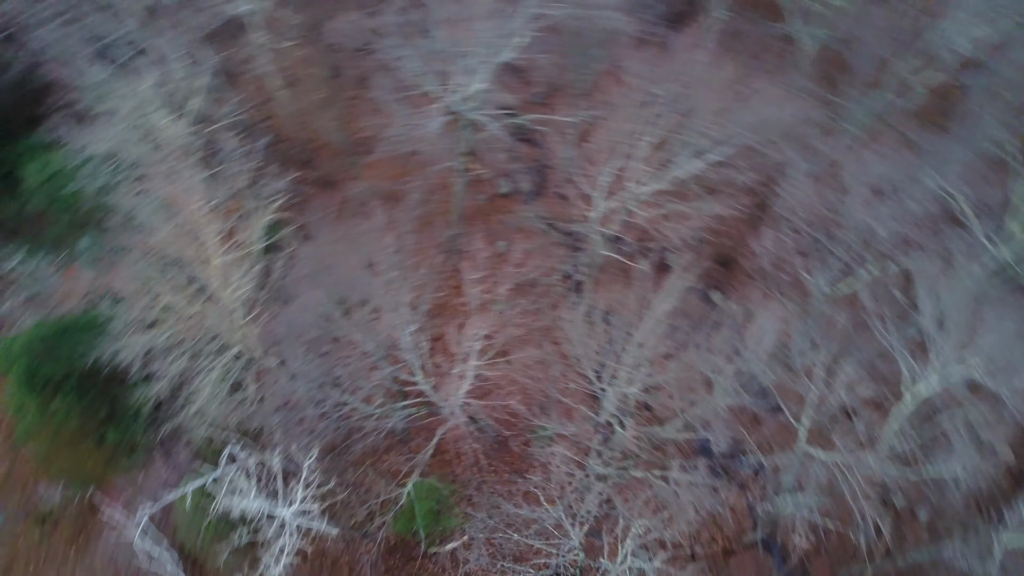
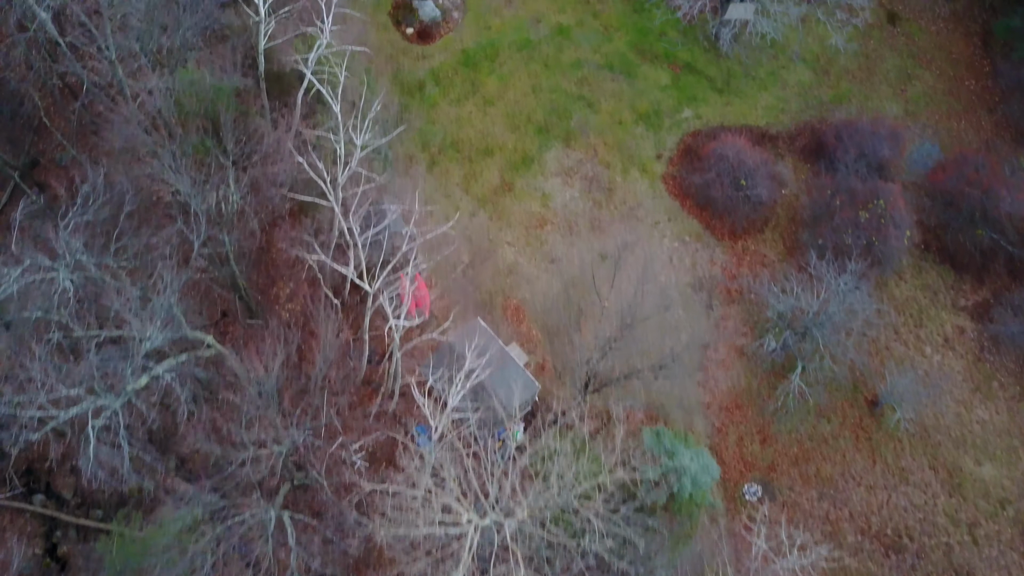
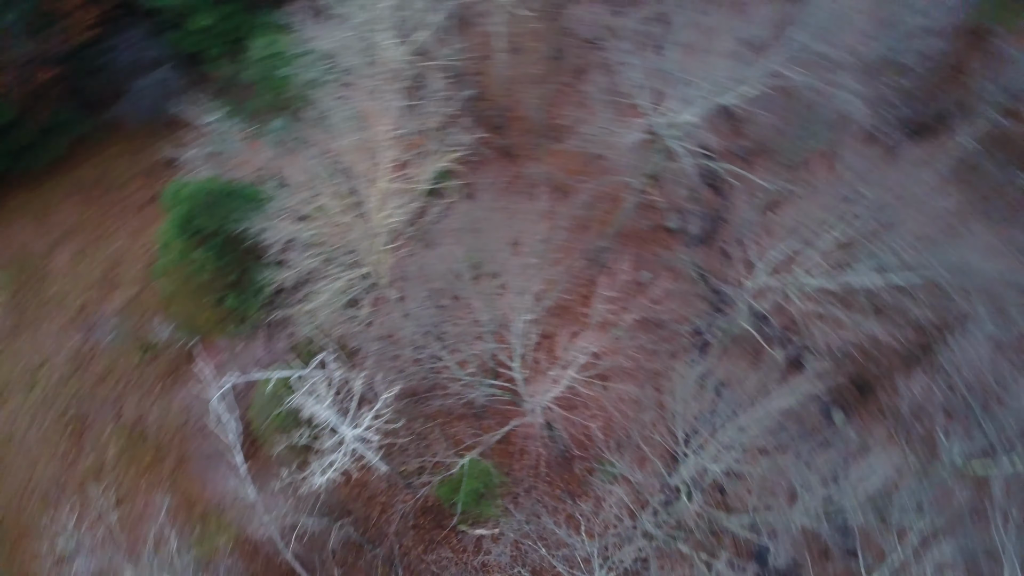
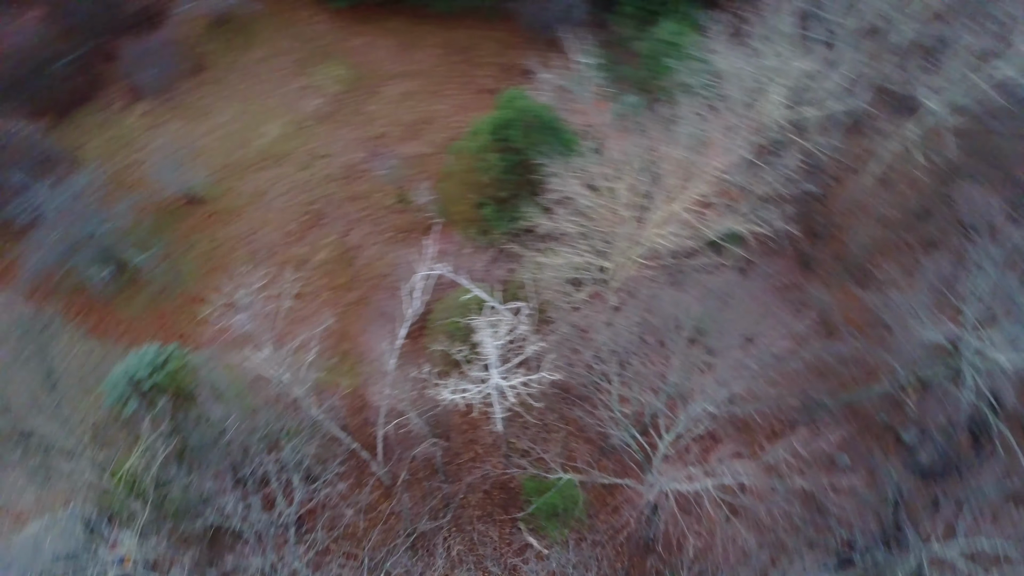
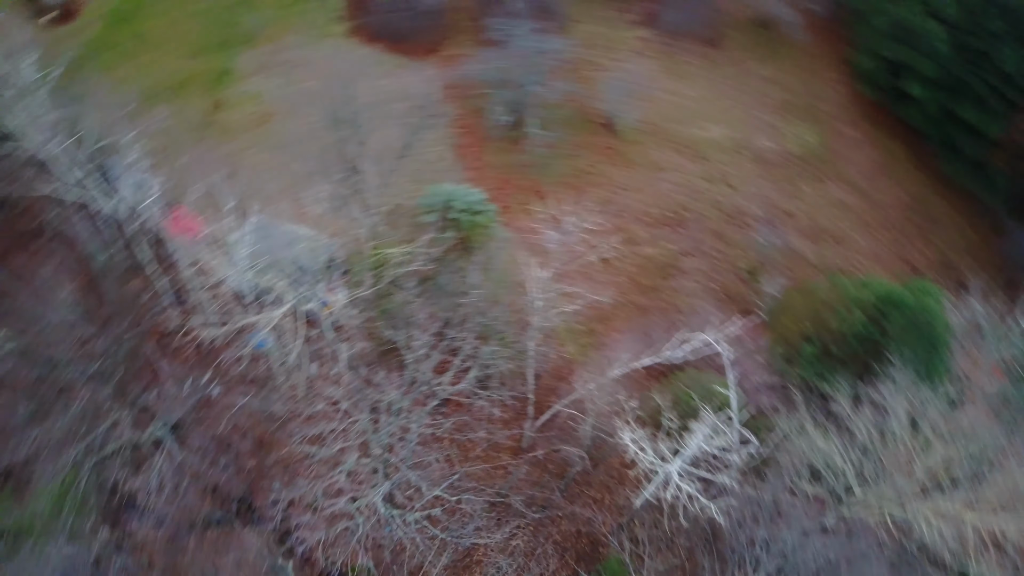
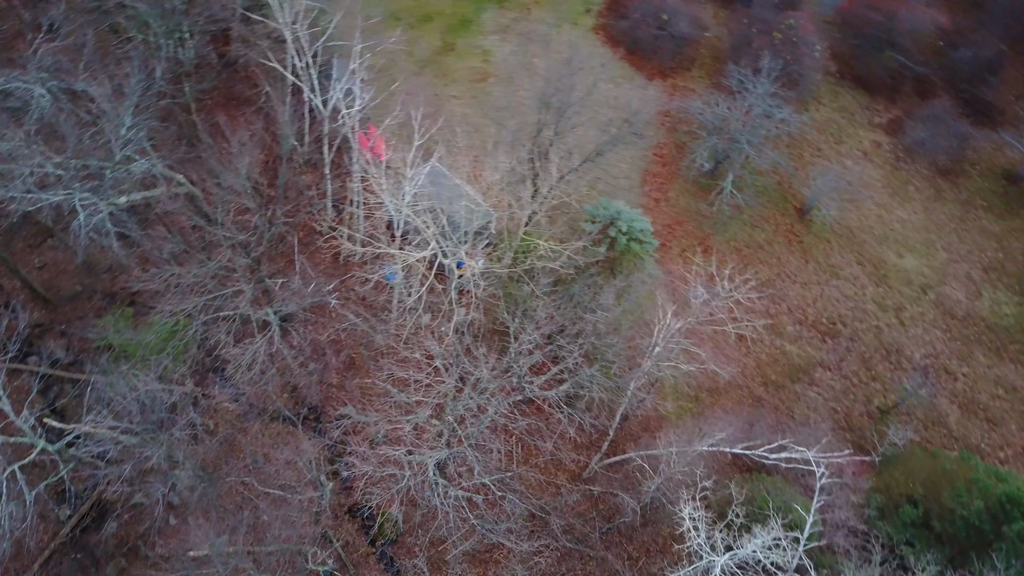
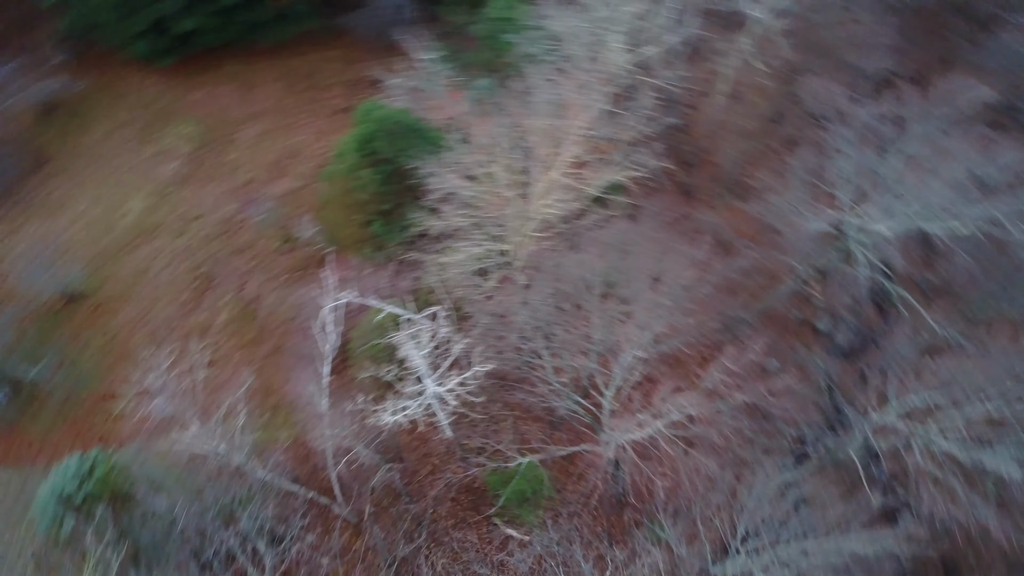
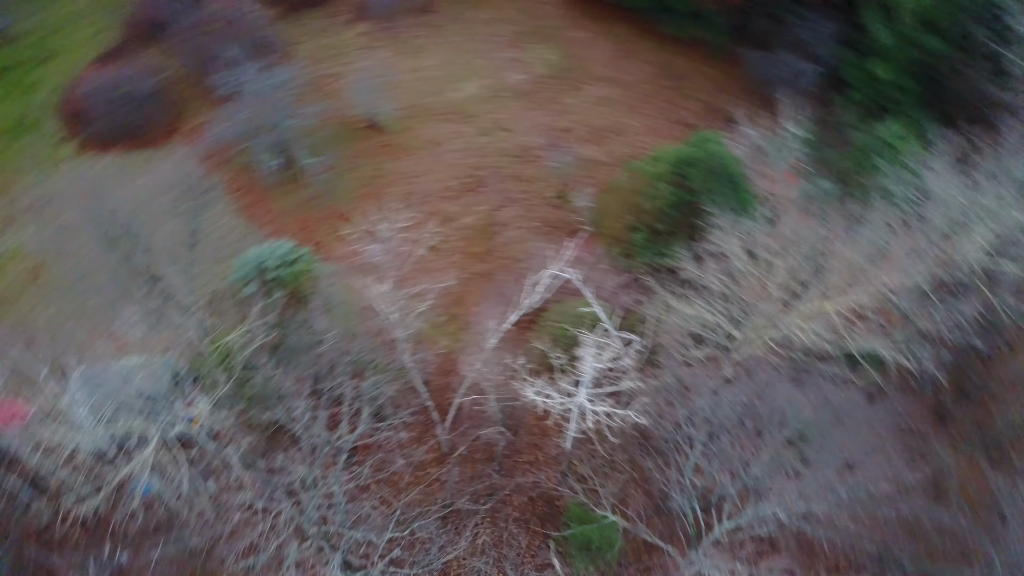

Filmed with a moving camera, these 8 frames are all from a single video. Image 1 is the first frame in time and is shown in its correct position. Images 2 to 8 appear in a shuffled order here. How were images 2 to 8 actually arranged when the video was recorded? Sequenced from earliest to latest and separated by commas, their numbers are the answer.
3, 7, 4, 8, 5, 6, 2
